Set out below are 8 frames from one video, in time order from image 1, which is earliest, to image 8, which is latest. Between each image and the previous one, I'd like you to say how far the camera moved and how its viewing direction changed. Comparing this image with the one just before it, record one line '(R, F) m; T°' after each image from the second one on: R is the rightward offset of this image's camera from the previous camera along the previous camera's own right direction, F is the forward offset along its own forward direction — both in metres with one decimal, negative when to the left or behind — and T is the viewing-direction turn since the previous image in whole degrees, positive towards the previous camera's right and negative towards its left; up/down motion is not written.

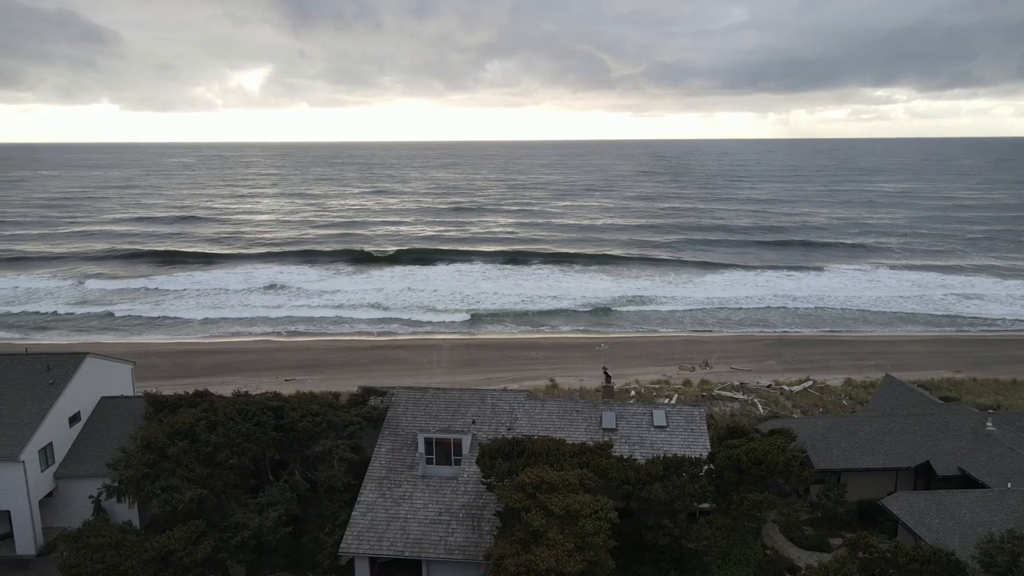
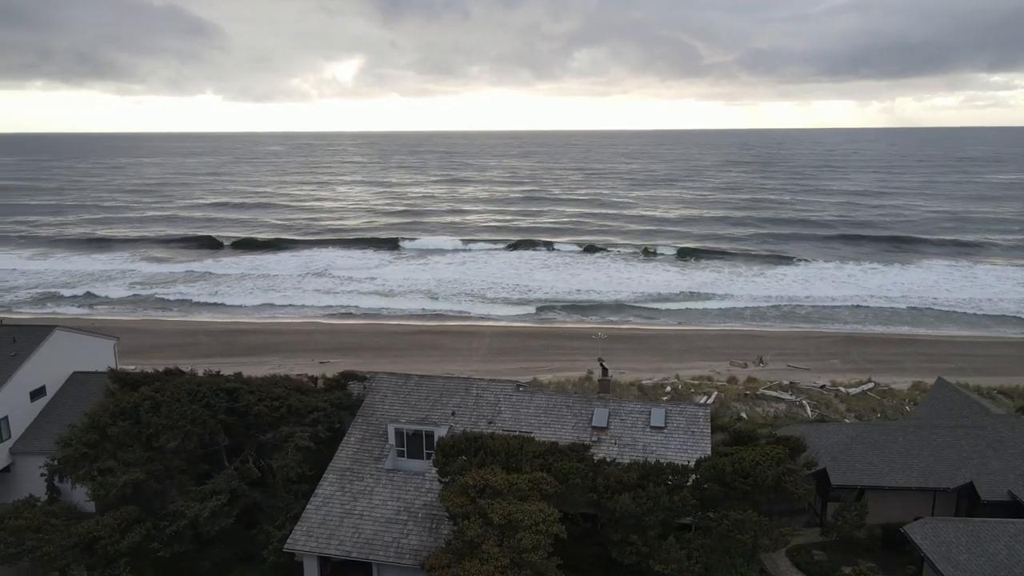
(+2.3, +1.9) m; -6°
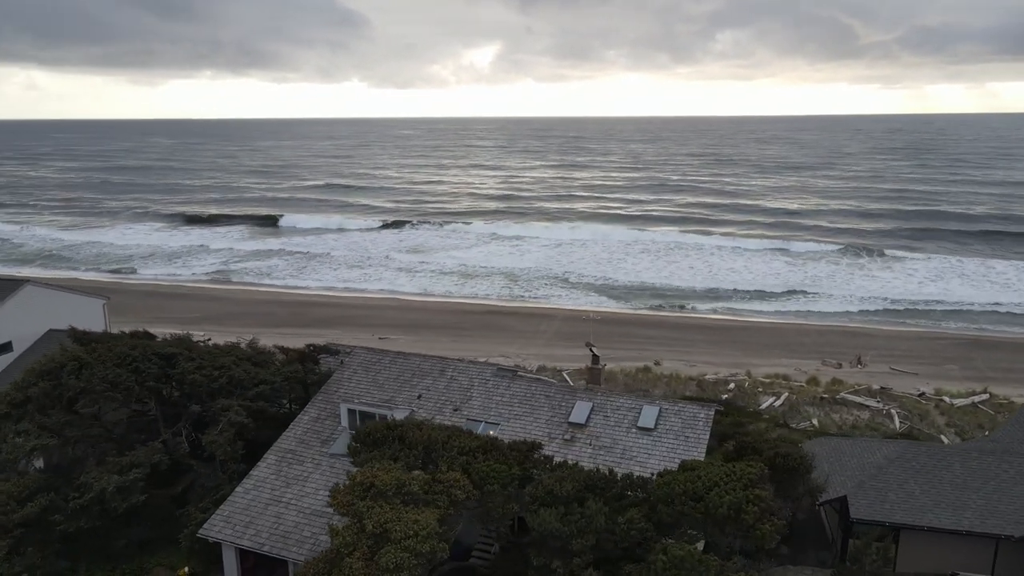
(+3.1, +2.7) m; -10°
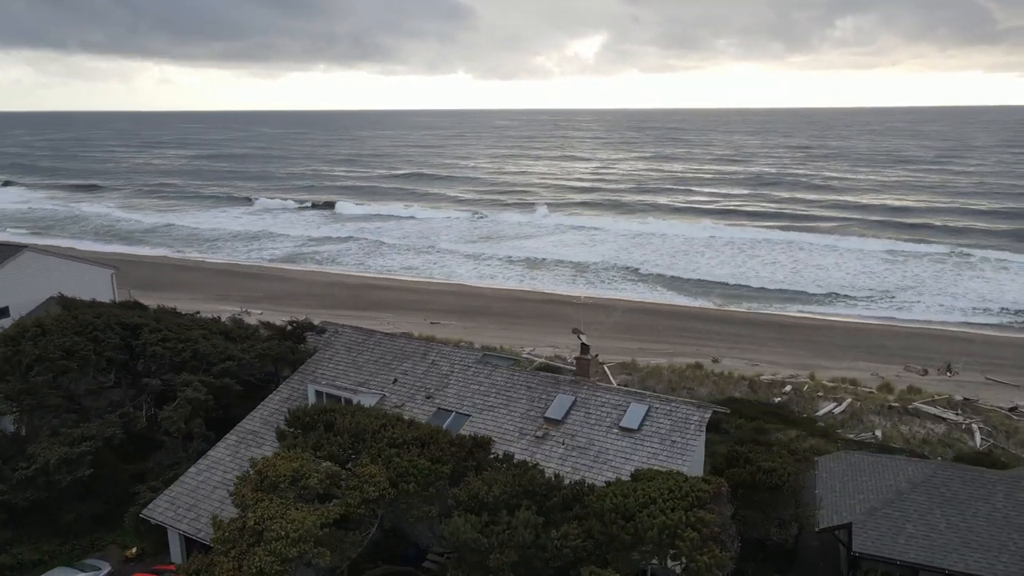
(+2.1, +1.7) m; -8°
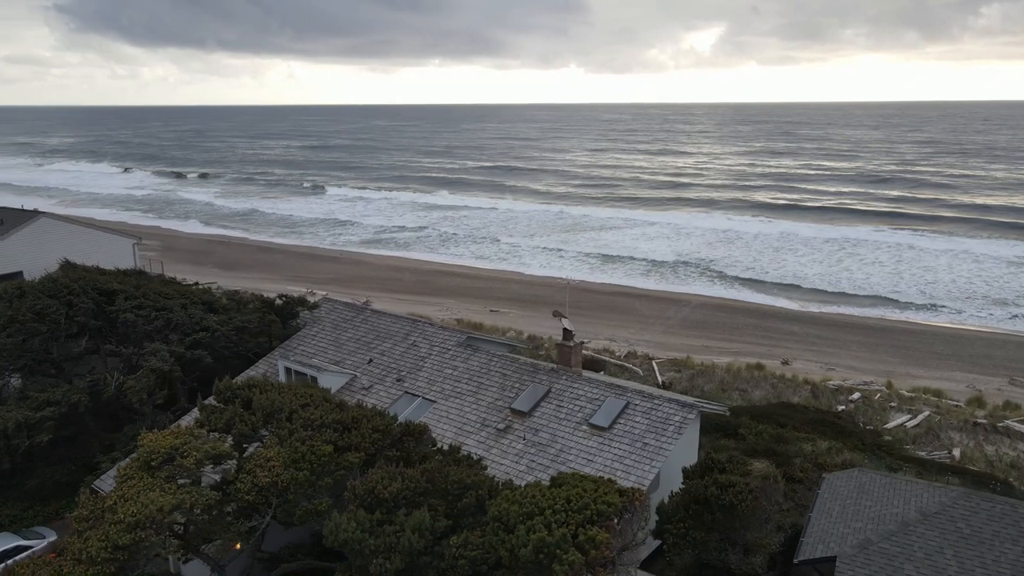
(+2.1, +1.5) m; -8°
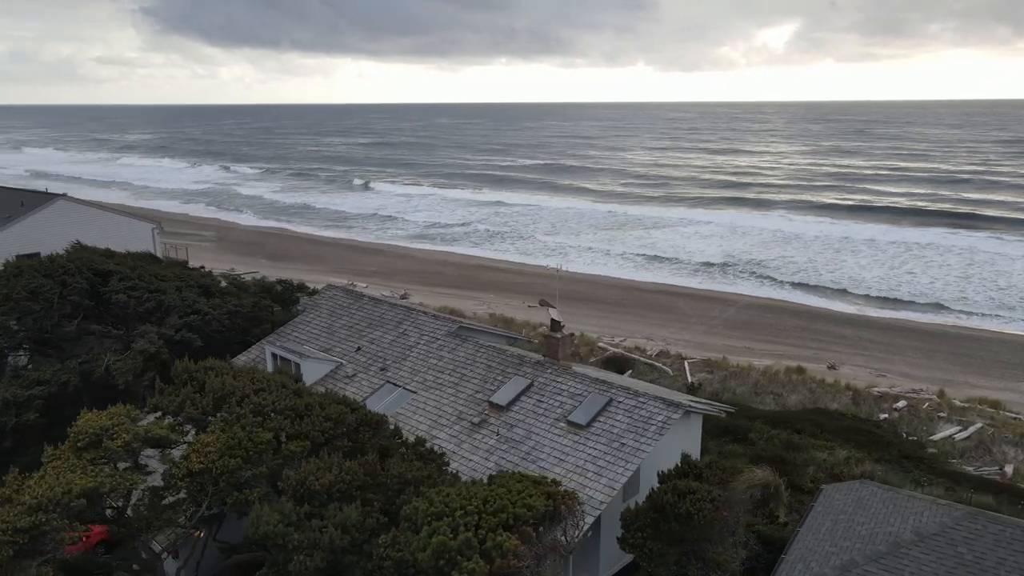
(+1.2, +0.7) m; -5°
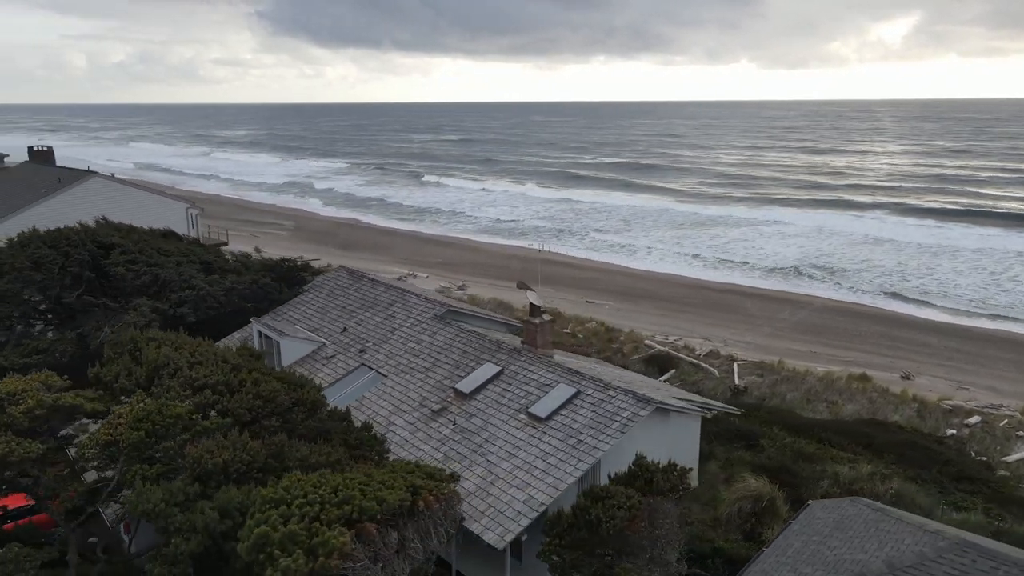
(+1.6, +1.0) m; -7°
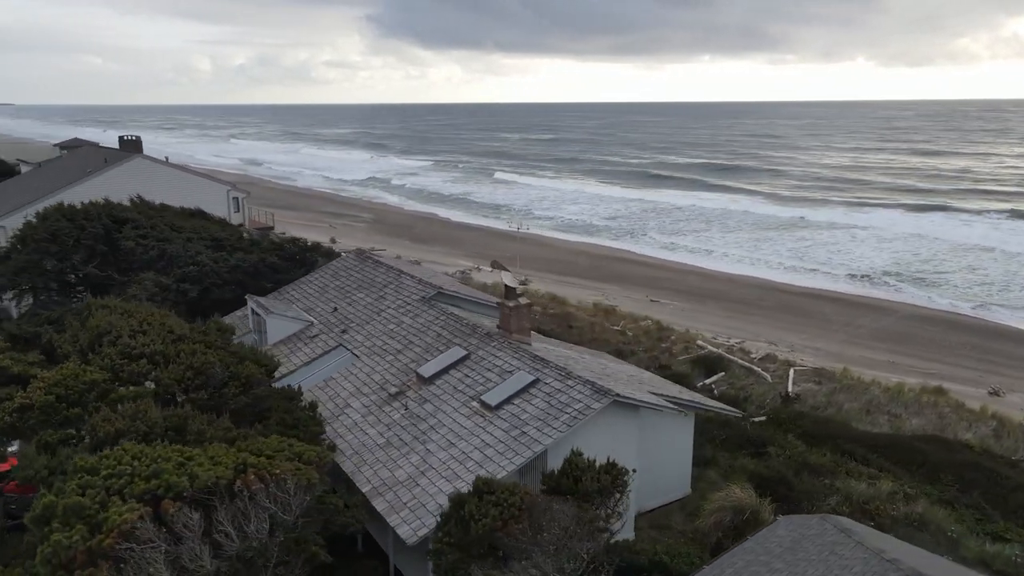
(+1.6, +0.9) m; -7°
